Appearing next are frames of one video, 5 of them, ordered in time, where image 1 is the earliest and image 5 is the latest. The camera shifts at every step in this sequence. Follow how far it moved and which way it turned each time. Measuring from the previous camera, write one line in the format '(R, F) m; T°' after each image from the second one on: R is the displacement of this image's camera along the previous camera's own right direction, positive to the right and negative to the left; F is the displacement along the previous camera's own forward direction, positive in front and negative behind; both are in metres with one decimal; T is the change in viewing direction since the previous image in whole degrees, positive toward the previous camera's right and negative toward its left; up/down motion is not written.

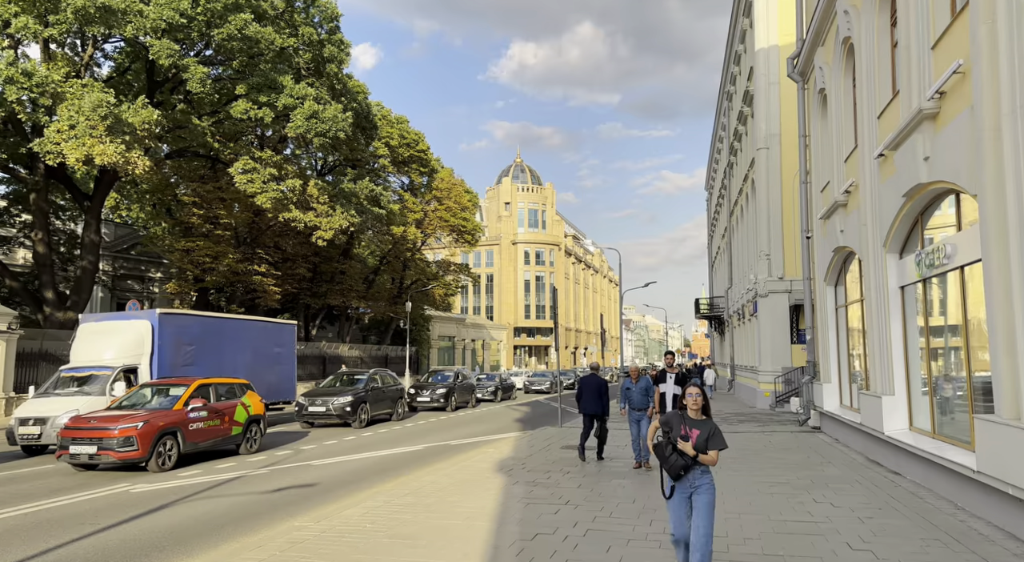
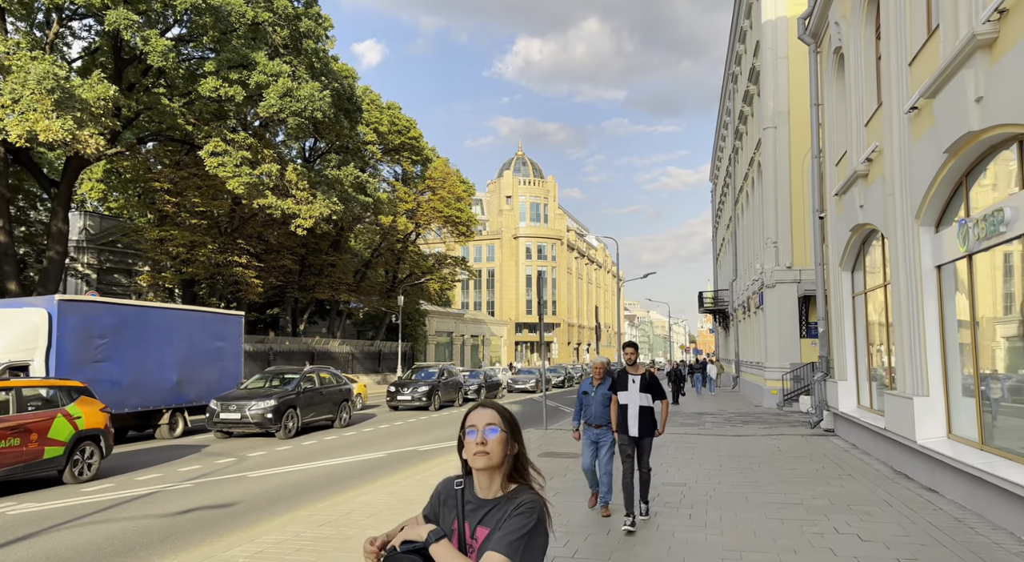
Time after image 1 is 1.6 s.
(+0.6, +1.8) m; 0°
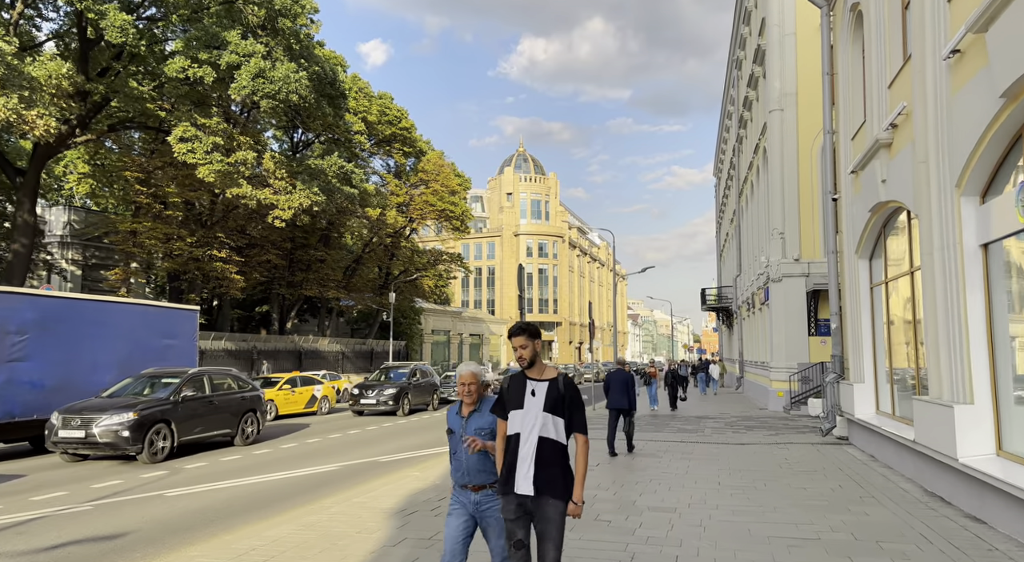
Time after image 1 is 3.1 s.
(+0.5, +1.6) m; 0°
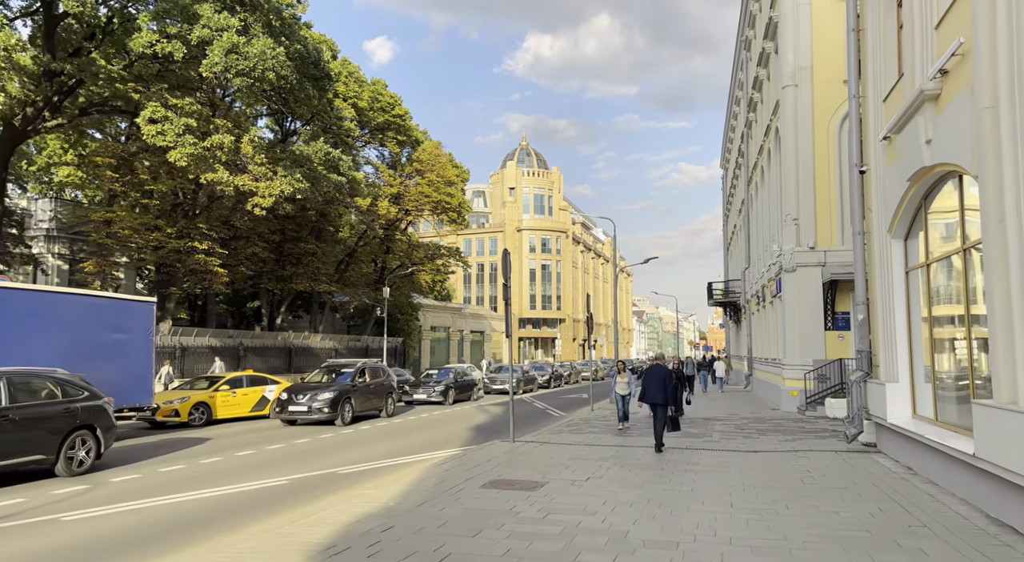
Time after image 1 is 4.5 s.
(+0.4, +1.7) m; 0°
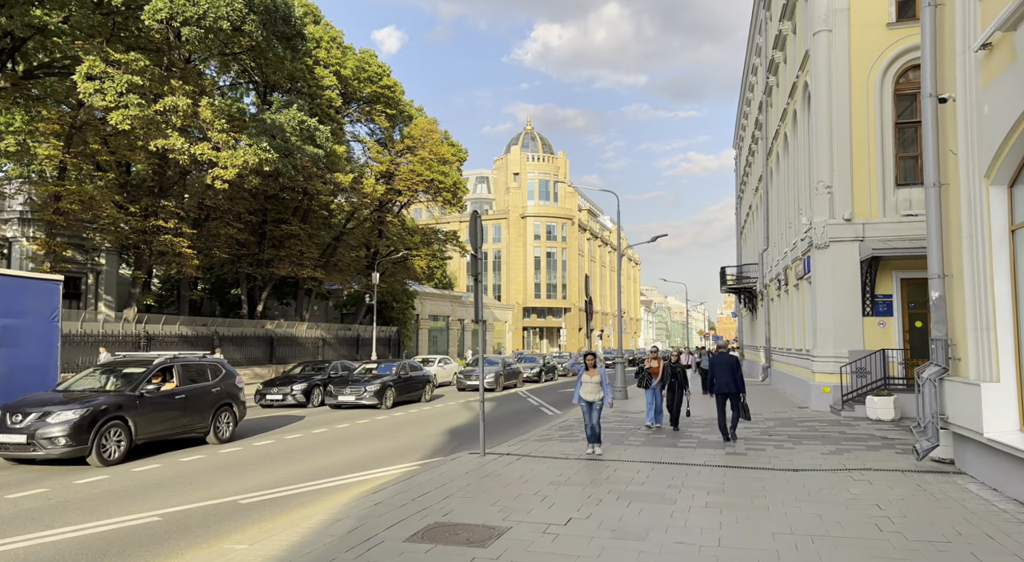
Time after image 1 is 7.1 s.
(+0.5, +2.9) m; -1°
